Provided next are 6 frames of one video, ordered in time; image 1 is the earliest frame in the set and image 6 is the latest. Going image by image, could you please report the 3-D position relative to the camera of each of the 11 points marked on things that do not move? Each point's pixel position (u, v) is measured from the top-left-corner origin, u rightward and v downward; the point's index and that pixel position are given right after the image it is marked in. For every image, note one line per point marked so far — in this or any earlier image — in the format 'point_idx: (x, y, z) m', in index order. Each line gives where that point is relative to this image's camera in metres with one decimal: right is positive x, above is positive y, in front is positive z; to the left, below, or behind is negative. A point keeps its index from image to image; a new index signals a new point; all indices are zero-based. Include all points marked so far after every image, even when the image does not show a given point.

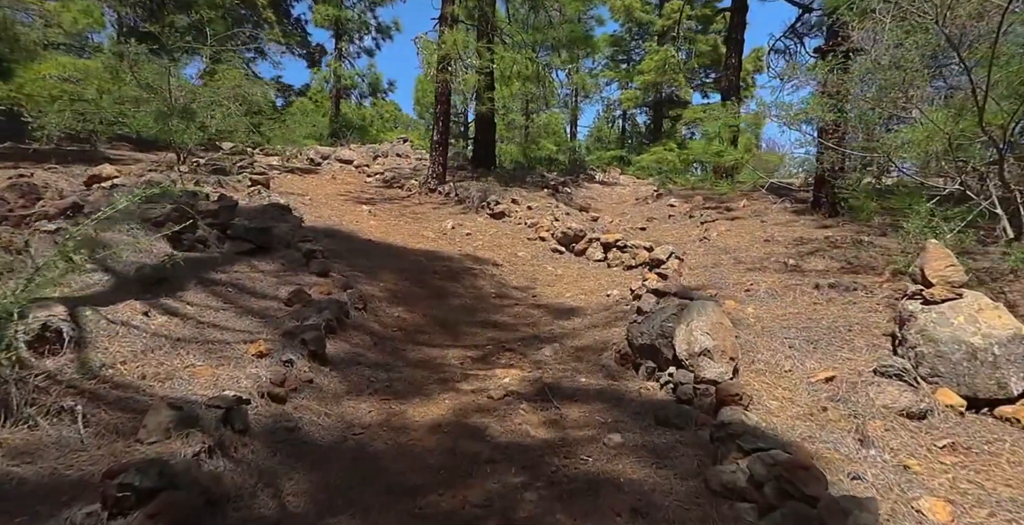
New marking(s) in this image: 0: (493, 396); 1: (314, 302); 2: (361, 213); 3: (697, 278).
0: (-0.1, -0.7, +3.5) m
1: (-1.3, -0.3, +4.2) m
2: (-2.1, +0.7, +8.9) m
3: (+1.6, -0.1, +5.3) m
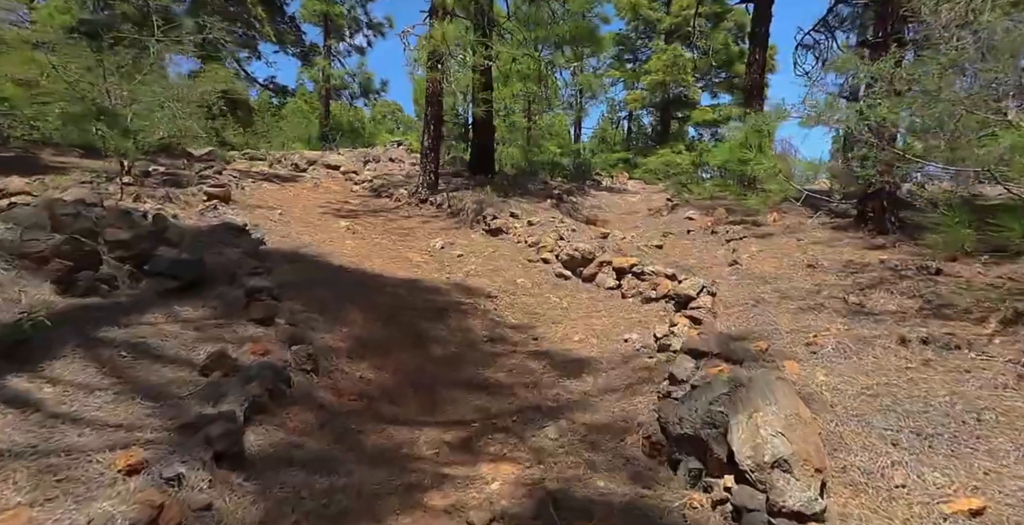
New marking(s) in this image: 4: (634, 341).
0: (-0.2, -1.0, +2.4) m
1: (-1.4, -0.5, +3.1) m
2: (-2.2, +0.4, +7.9) m
3: (+1.5, -0.4, +4.2) m
4: (+0.9, -0.6, +4.4) m
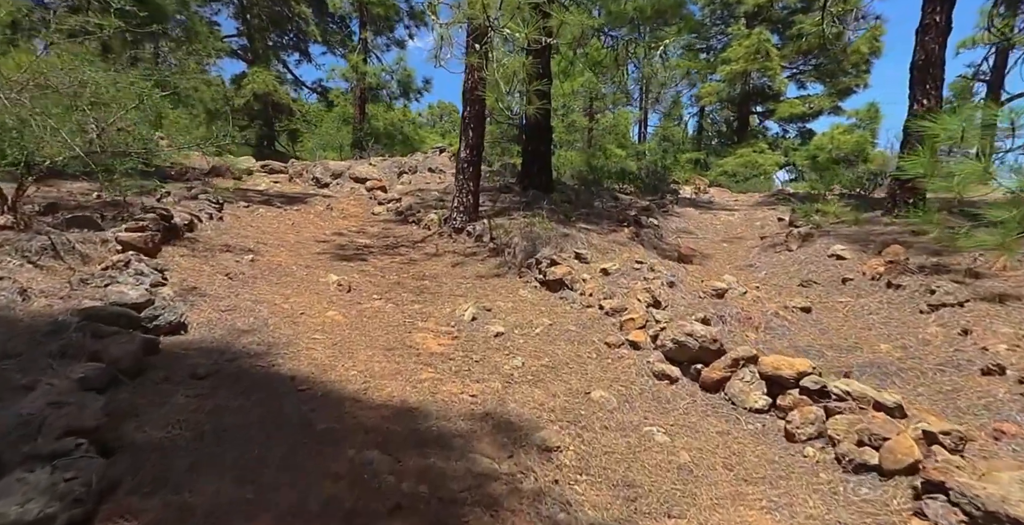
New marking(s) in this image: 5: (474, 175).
0: (-0.1, -1.6, -0.2) m
1: (-1.2, -1.1, +0.7) m
2: (-1.6, -0.2, +5.5) m
3: (+1.8, -1.0, +1.5) m
4: (+1.1, -1.1, +1.7) m
5: (-0.5, +1.1, +7.9) m
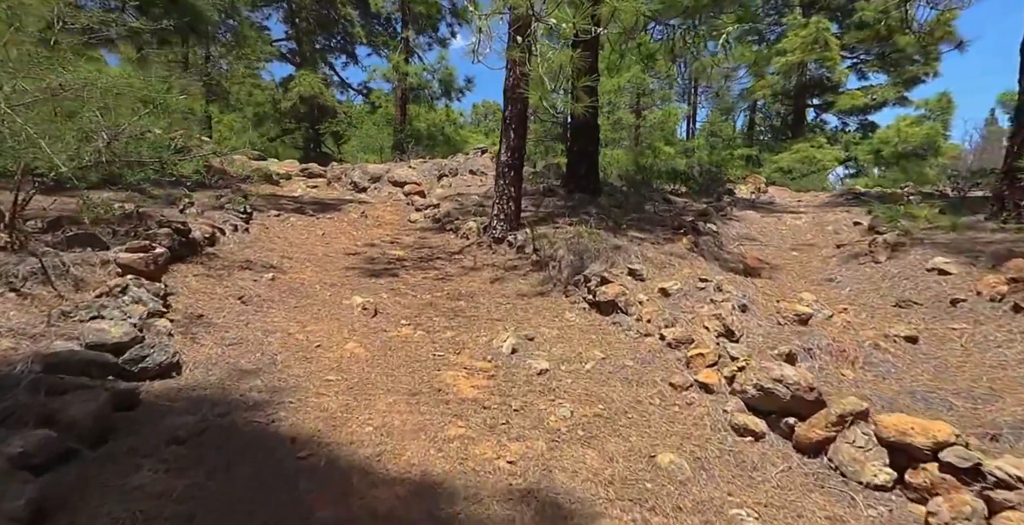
0: (-0.1, -1.7, -0.8) m
1: (-1.2, -1.3, +0.1) m
2: (-1.2, -0.4, +4.9) m
3: (+1.8, -1.1, +0.7) m
4: (+1.2, -1.3, +1.0) m
5: (0.0, +0.9, +7.2) m
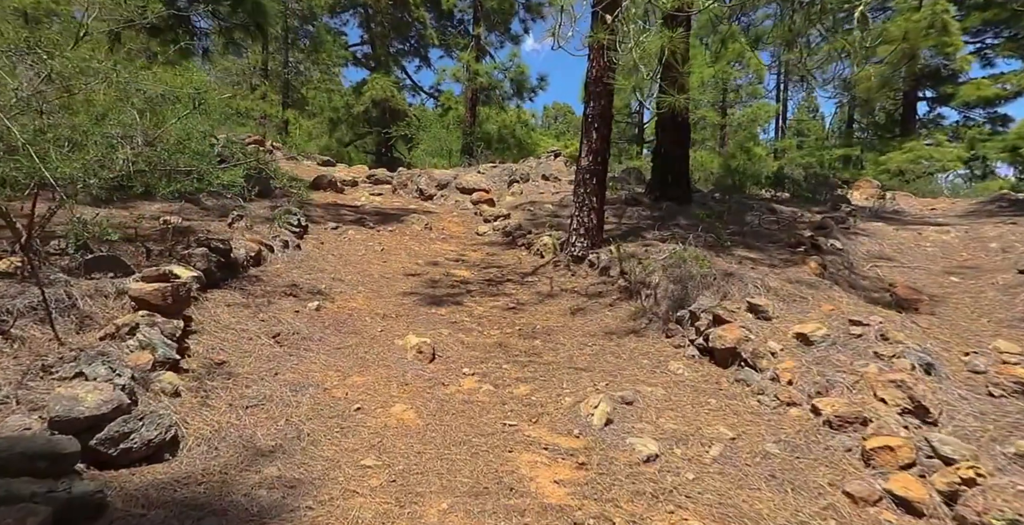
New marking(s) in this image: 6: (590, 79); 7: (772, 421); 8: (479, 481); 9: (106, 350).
0: (-0.2, -1.9, -1.8) m
1: (-1.2, -1.5, -0.8) m
2: (-0.7, -0.6, +4.0) m
3: (+1.9, -1.3, -0.5) m
4: (+1.3, -1.5, -0.2) m
5: (+0.8, +0.7, +6.1) m
6: (+0.7, +1.7, +6.0) m
7: (+1.3, -0.8, +3.1) m
8: (-0.2, -0.9, +2.7) m
9: (-2.0, -0.4, +3.1) m
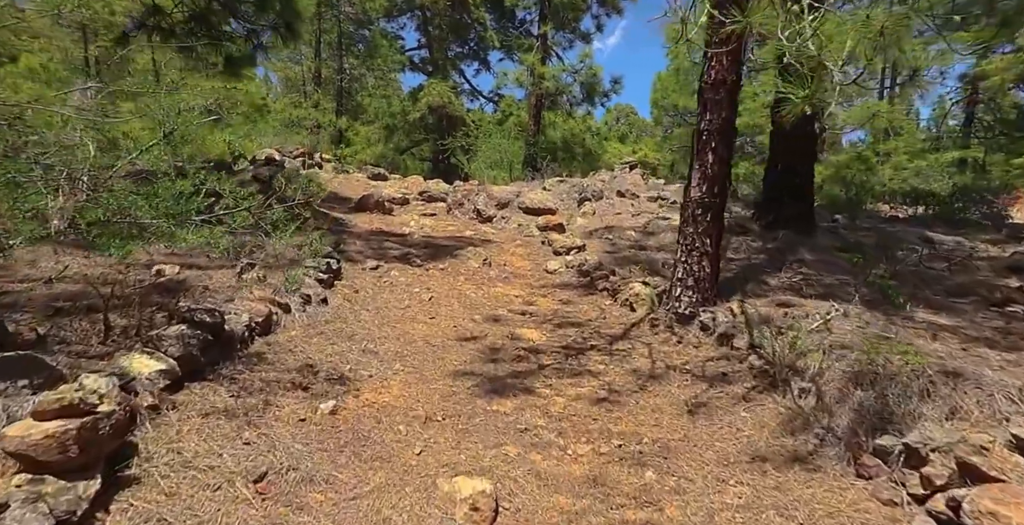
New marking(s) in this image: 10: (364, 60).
0: (-0.3, -2.3, -3.3) m
1: (-1.2, -1.9, -2.2) m
2: (-0.2, -1.0, +2.5) m
3: (+1.9, -1.7, -2.2) m
4: (+1.4, -1.9, -1.8) m
5: (+1.5, +0.3, +4.6) m
6: (+1.3, +1.3, +4.4) m
7: (+1.7, -1.2, +1.5) m
8: (+0.2, -1.3, +1.2) m
9: (-1.7, -0.9, +1.8) m
10: (-3.8, +5.2, +15.9) m
